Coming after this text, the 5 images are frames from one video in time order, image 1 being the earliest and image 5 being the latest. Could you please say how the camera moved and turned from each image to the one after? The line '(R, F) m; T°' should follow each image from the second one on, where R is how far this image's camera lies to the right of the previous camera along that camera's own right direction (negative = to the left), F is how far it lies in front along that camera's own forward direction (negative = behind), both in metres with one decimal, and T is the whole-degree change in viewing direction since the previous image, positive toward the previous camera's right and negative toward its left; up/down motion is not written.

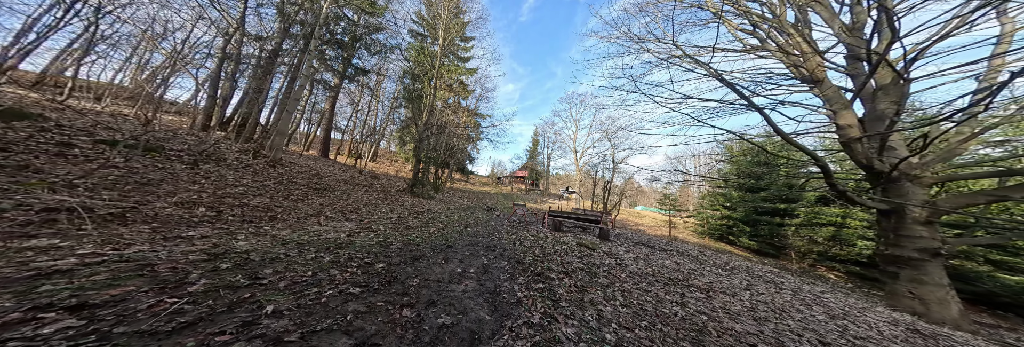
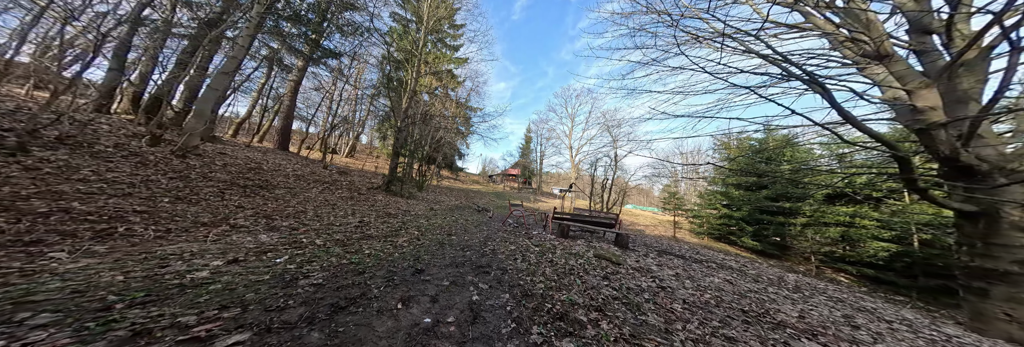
(-0.2, +1.2) m; +3°
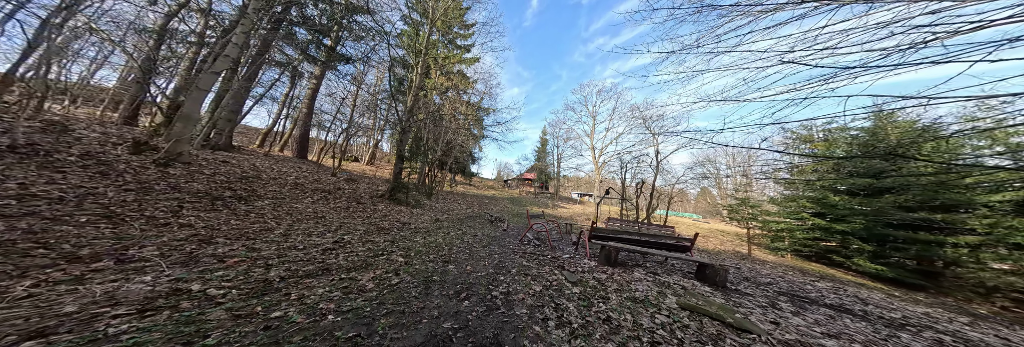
(0.0, +1.3) m; -6°
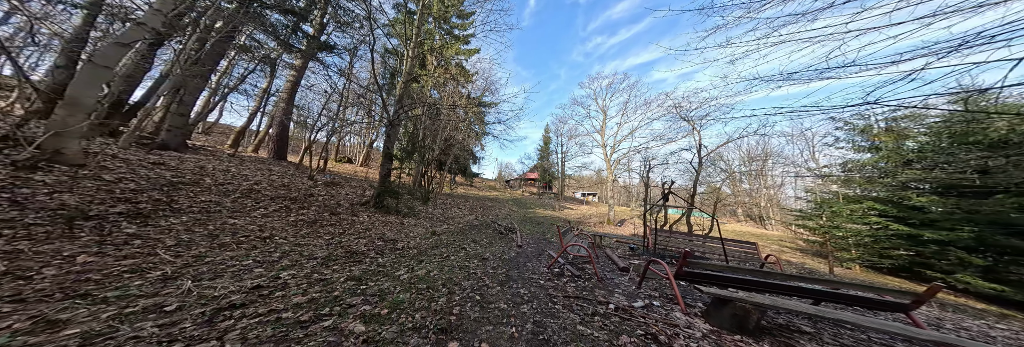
(-0.4, +1.4) m; -1°
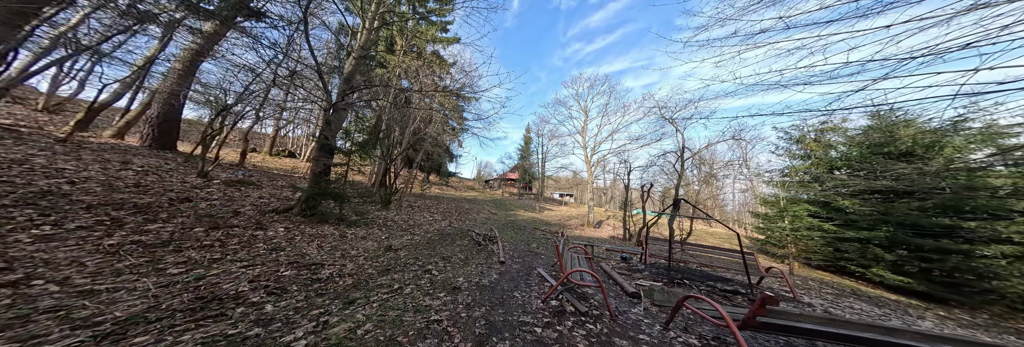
(0.0, +1.0) m; +6°
